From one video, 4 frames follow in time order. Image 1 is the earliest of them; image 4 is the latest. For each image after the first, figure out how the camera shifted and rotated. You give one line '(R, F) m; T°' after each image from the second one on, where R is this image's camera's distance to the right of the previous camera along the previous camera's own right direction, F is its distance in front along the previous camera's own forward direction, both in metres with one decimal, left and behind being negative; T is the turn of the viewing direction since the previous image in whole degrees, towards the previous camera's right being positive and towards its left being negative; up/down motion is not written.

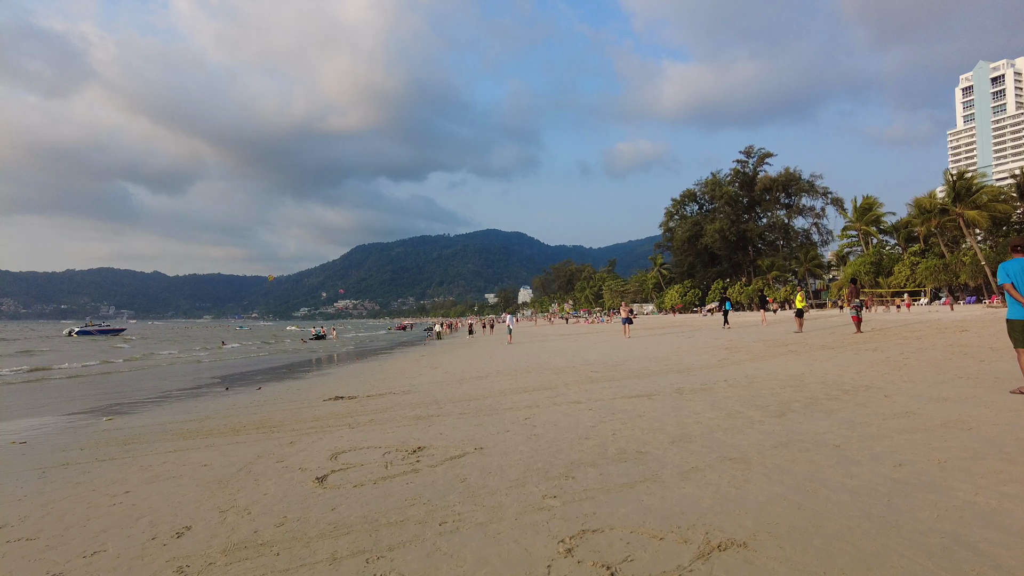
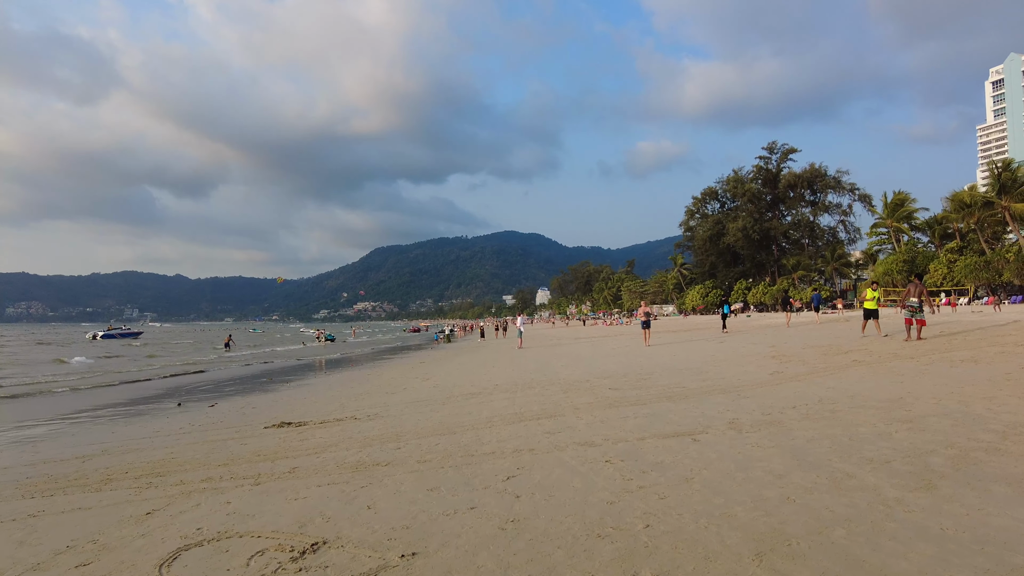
(+0.3, +2.4) m; -2°
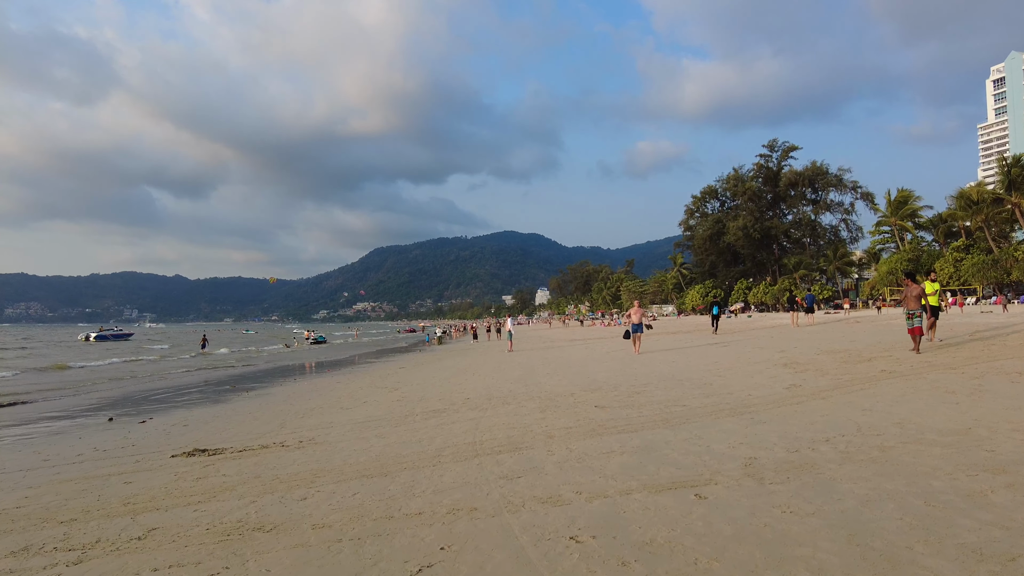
(+0.4, +1.6) m; 0°
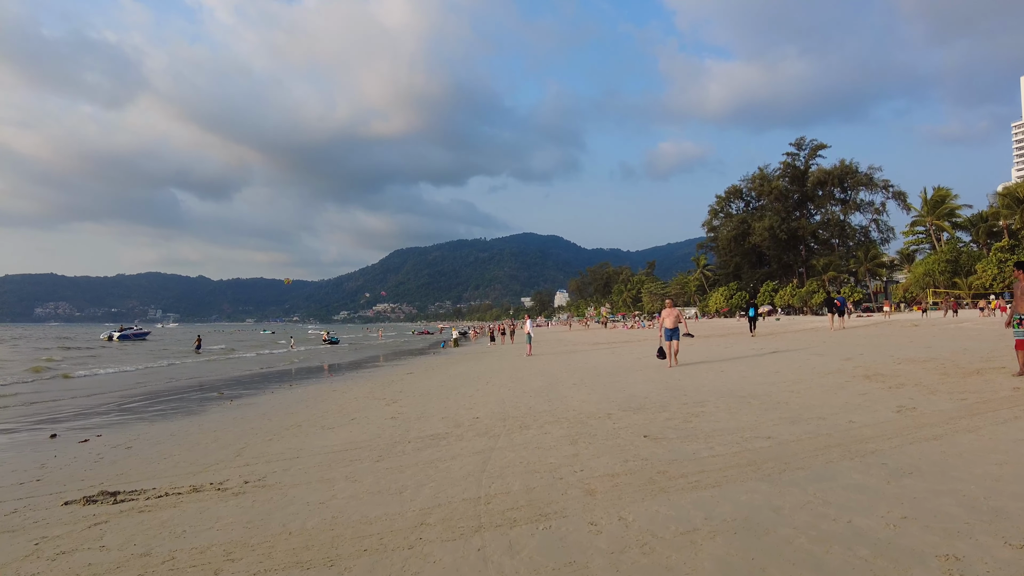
(0.0, +2.0) m; -2°
